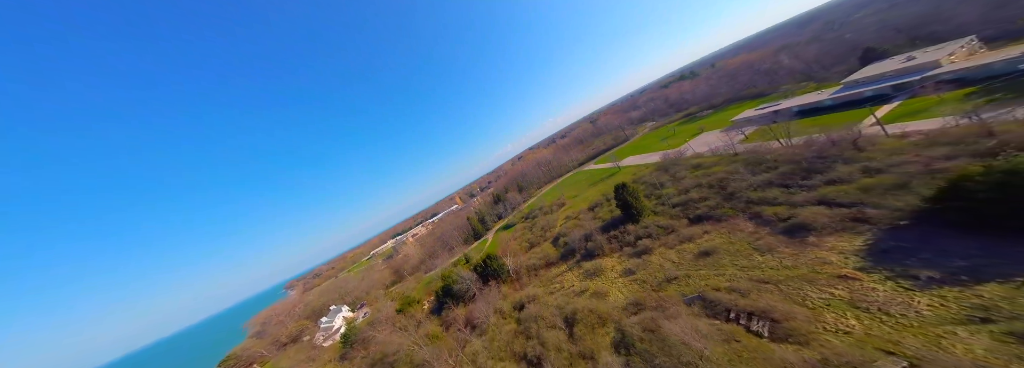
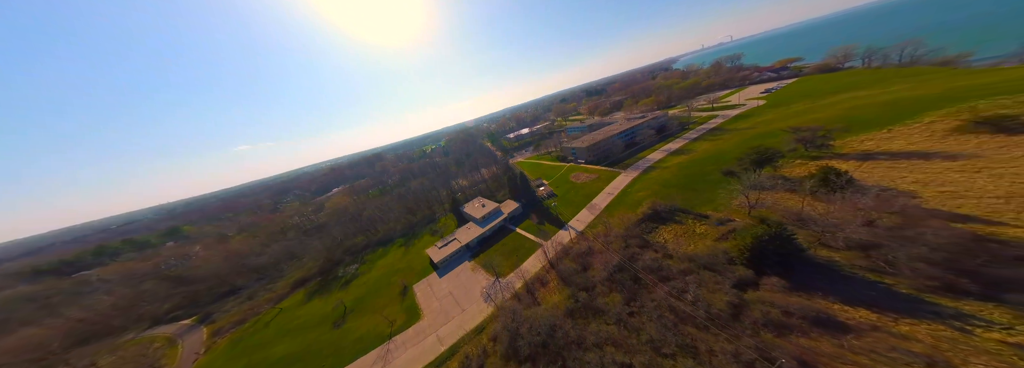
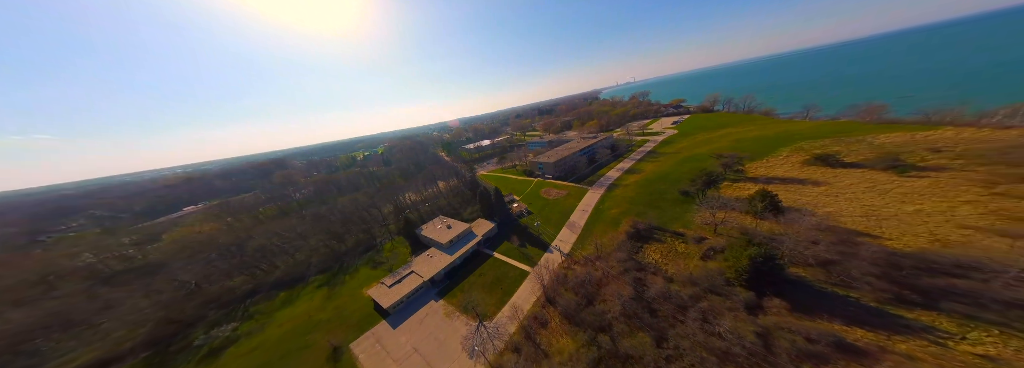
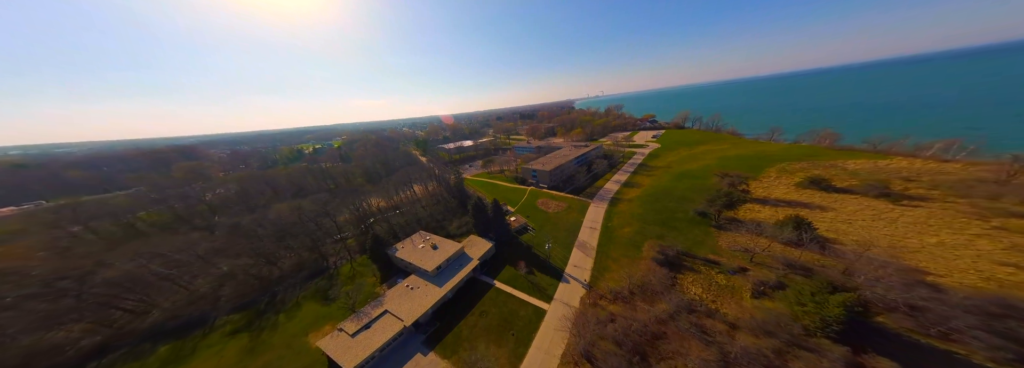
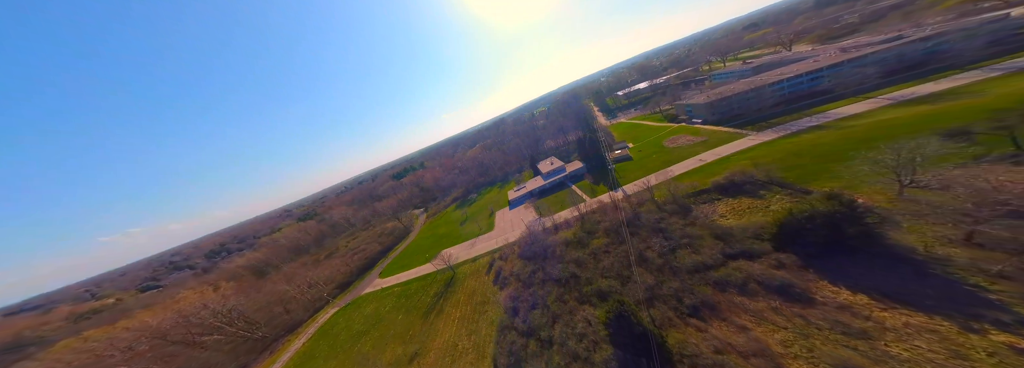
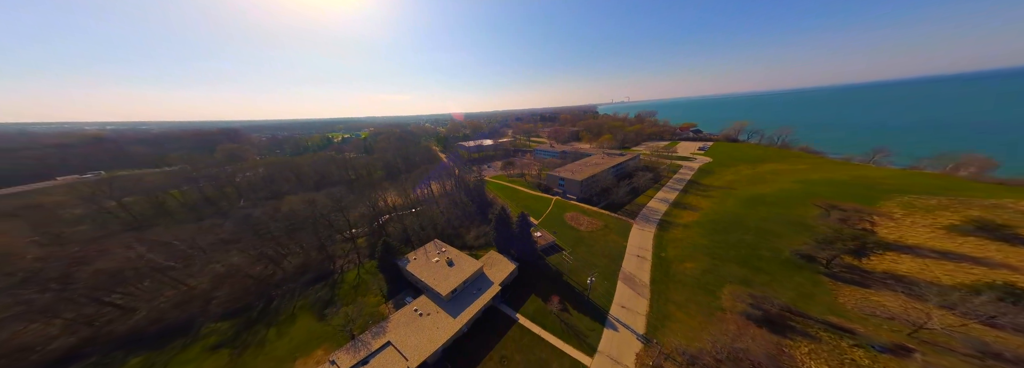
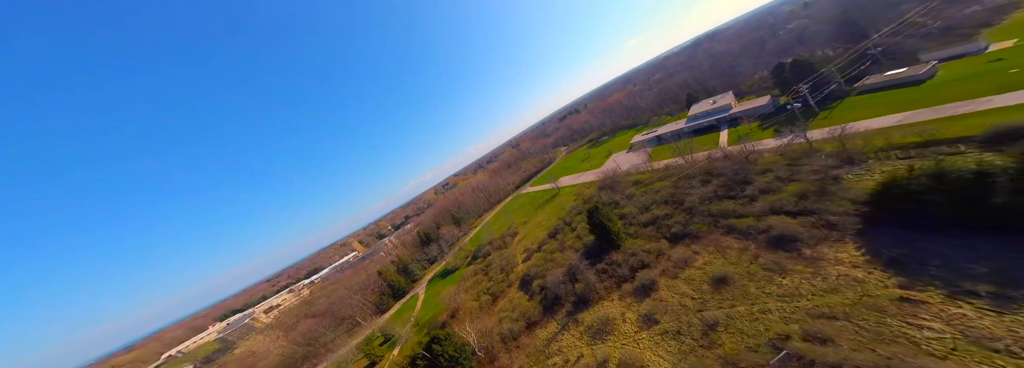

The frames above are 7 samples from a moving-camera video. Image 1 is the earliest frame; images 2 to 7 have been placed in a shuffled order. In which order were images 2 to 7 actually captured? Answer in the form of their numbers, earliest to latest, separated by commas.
7, 5, 2, 3, 4, 6
